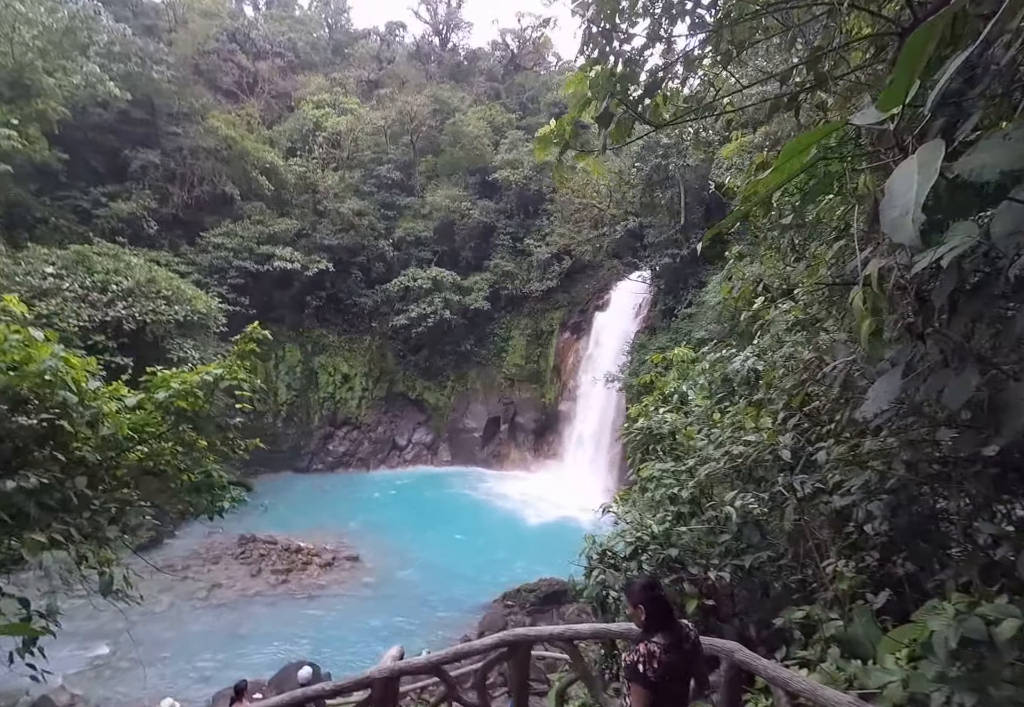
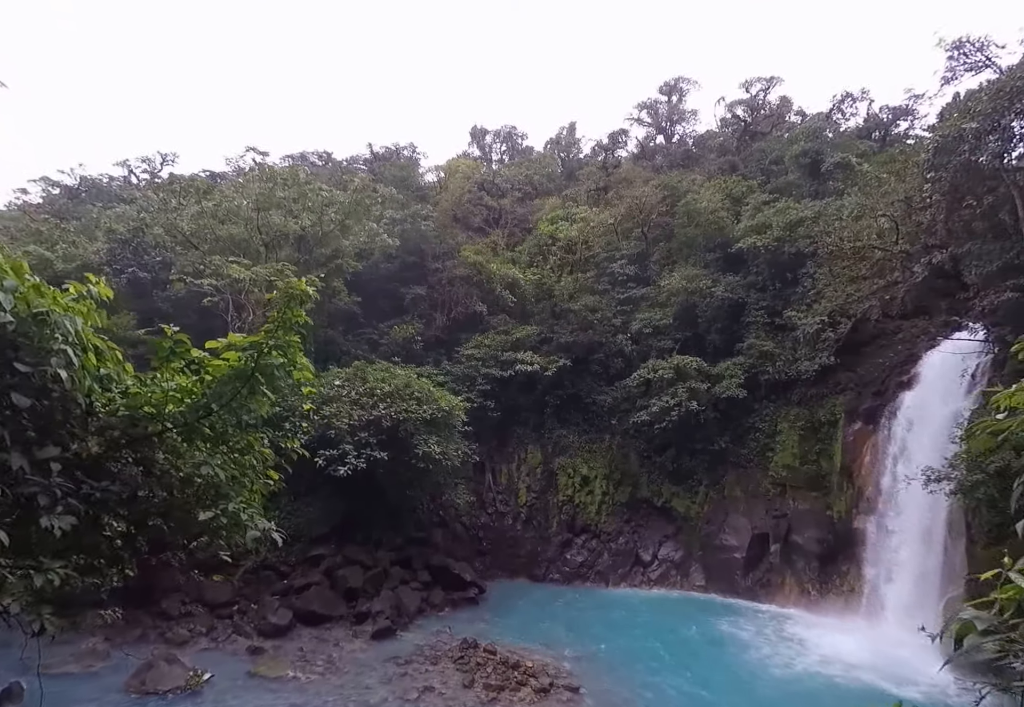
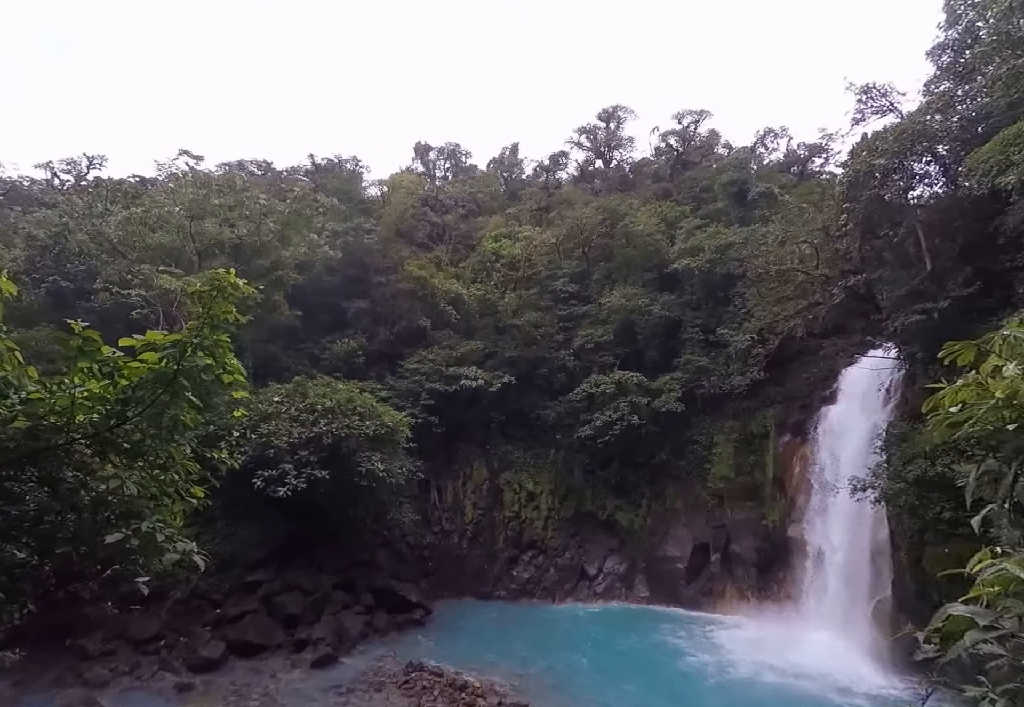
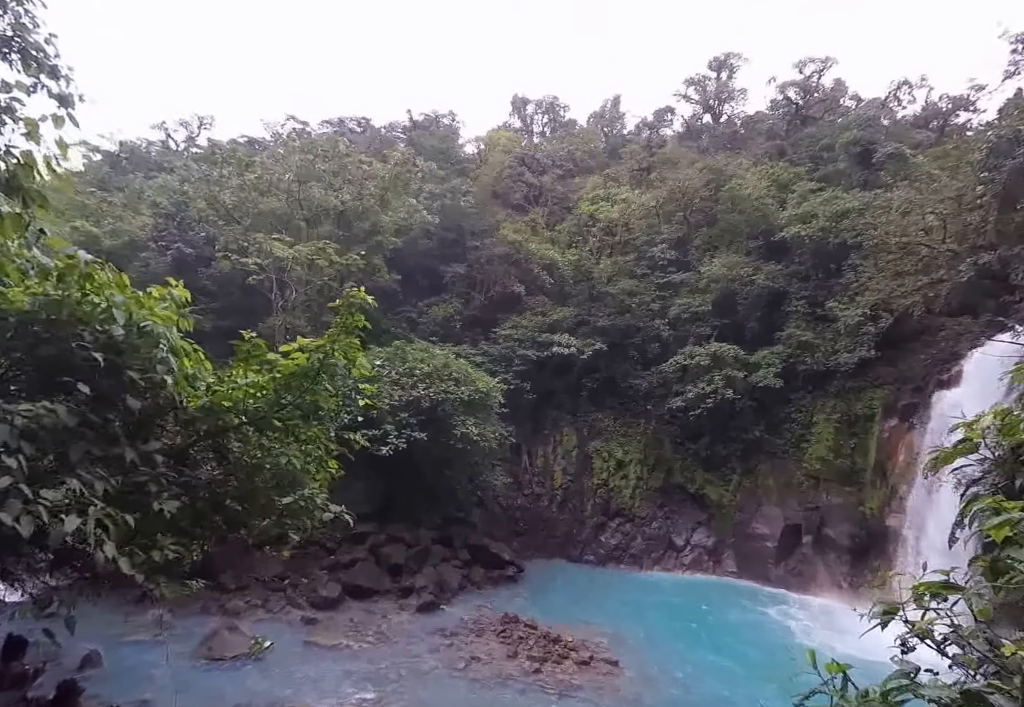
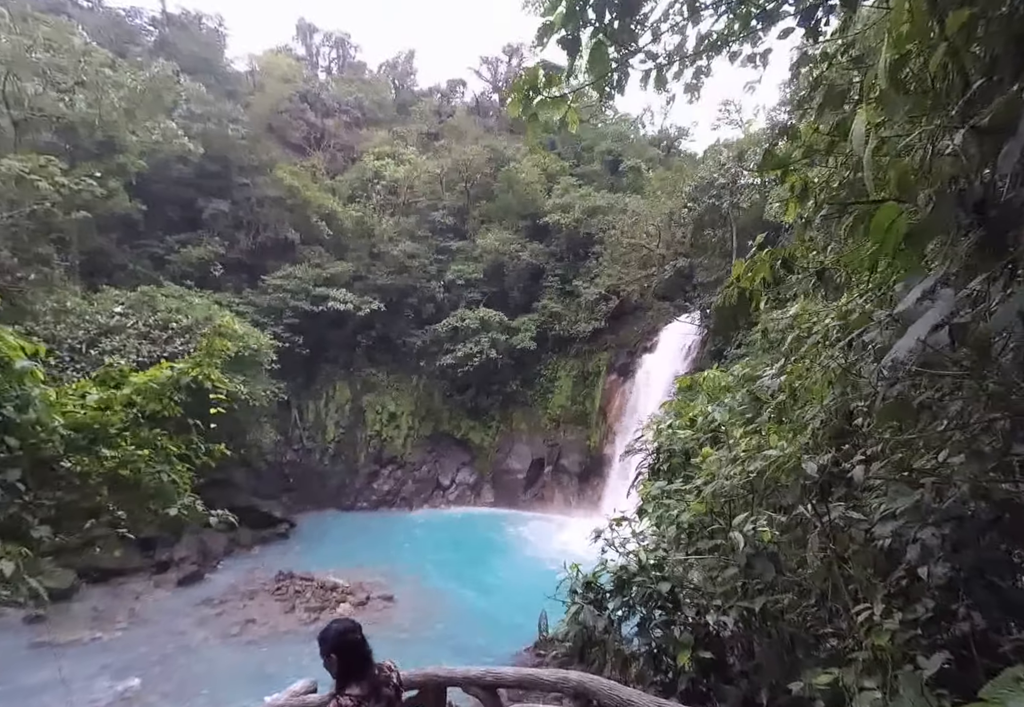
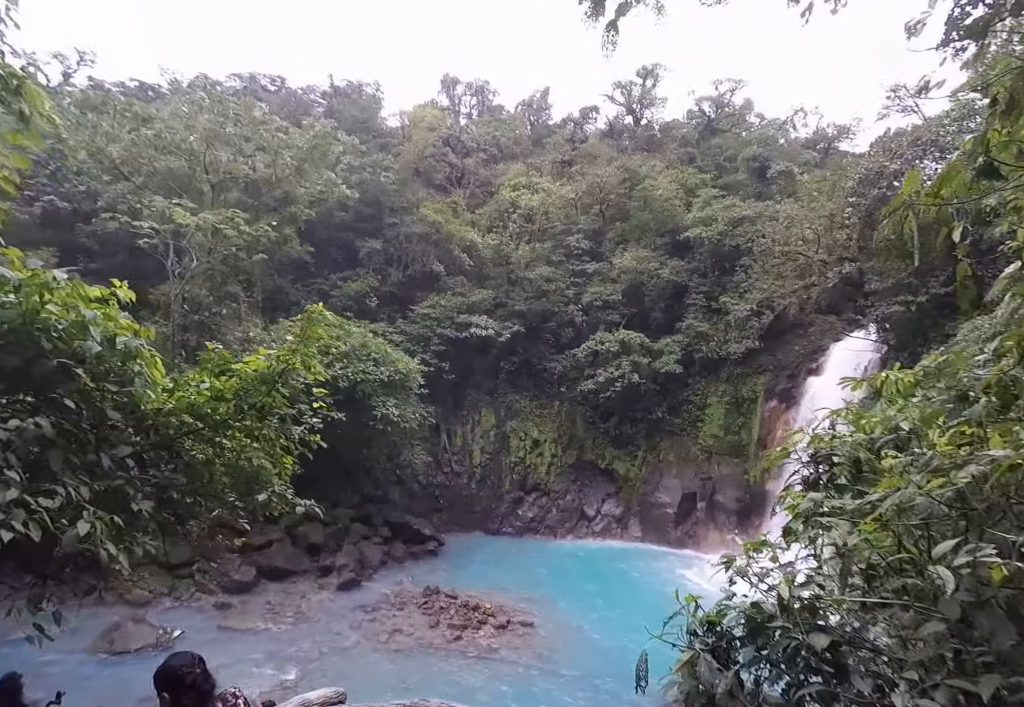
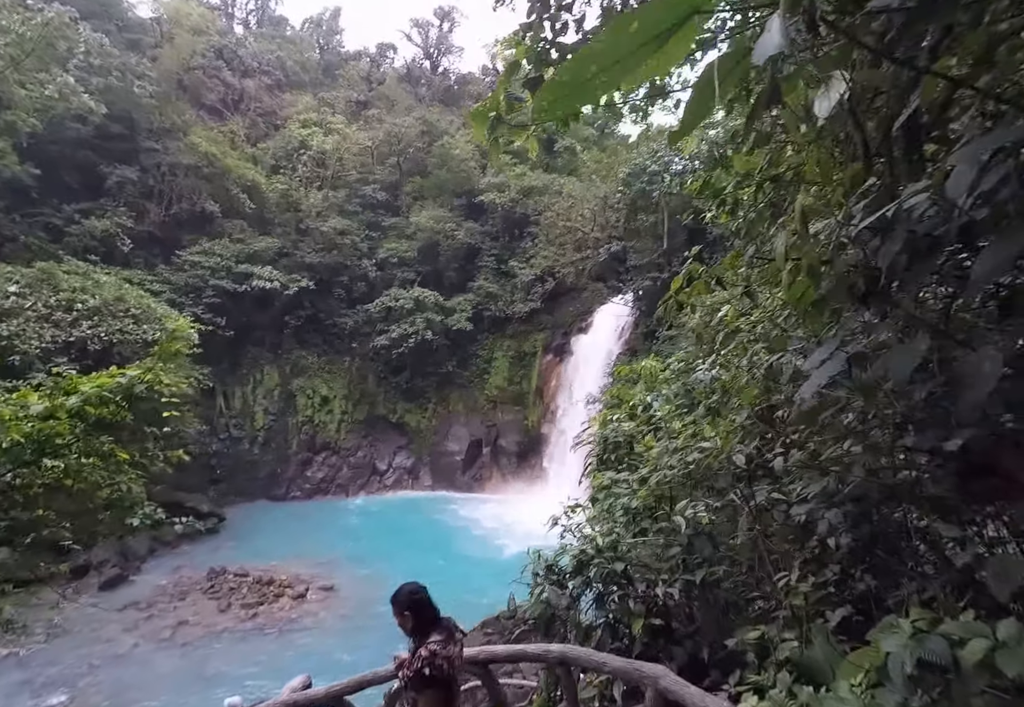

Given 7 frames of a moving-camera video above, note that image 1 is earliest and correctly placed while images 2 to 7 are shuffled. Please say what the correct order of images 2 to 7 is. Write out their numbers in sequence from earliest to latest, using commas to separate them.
7, 5, 6, 4, 2, 3
